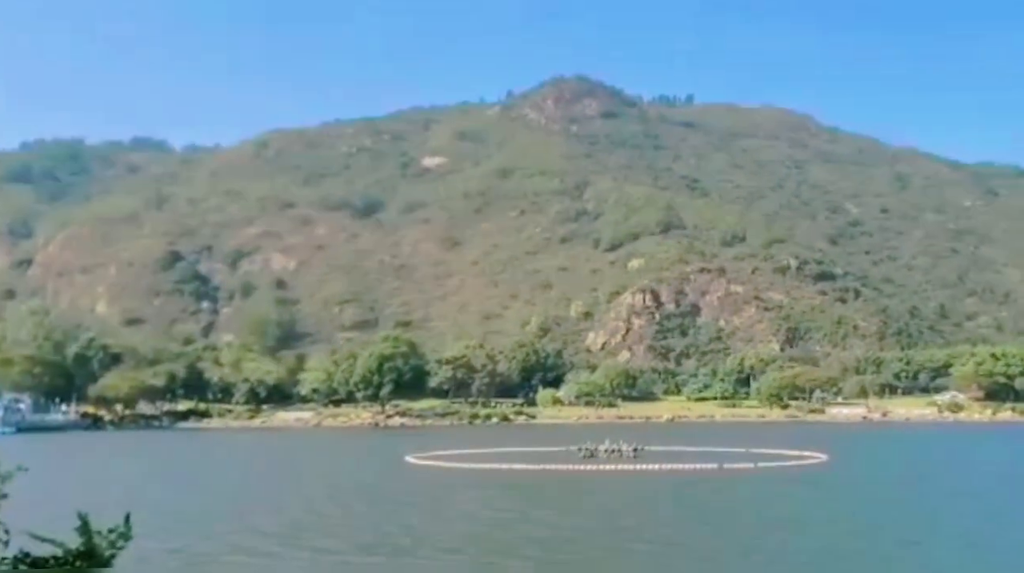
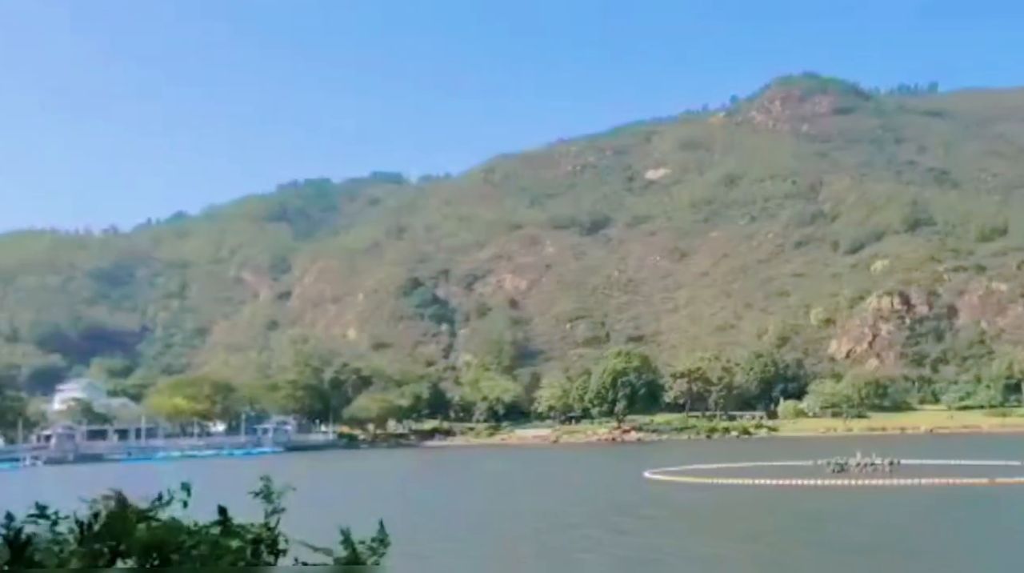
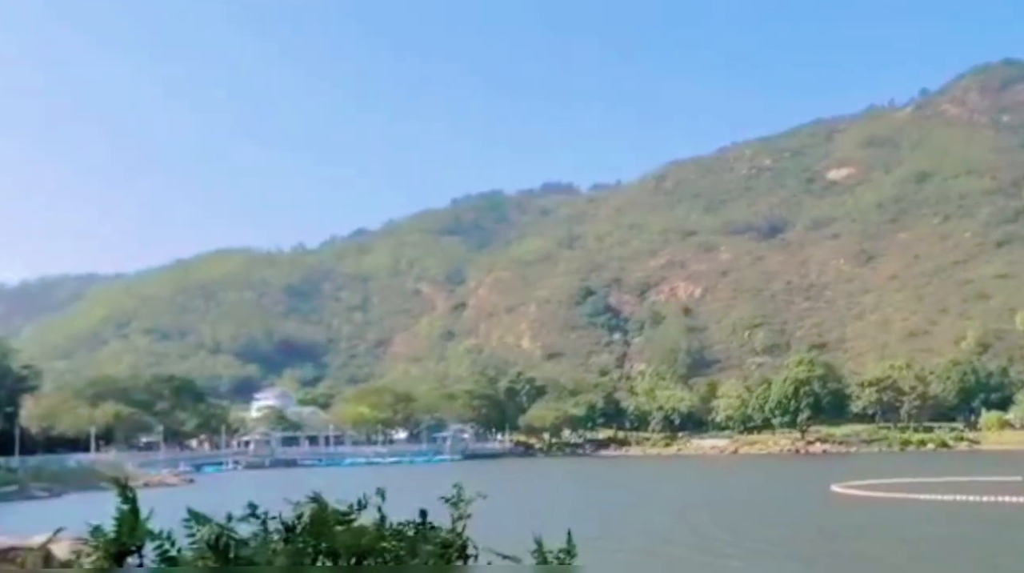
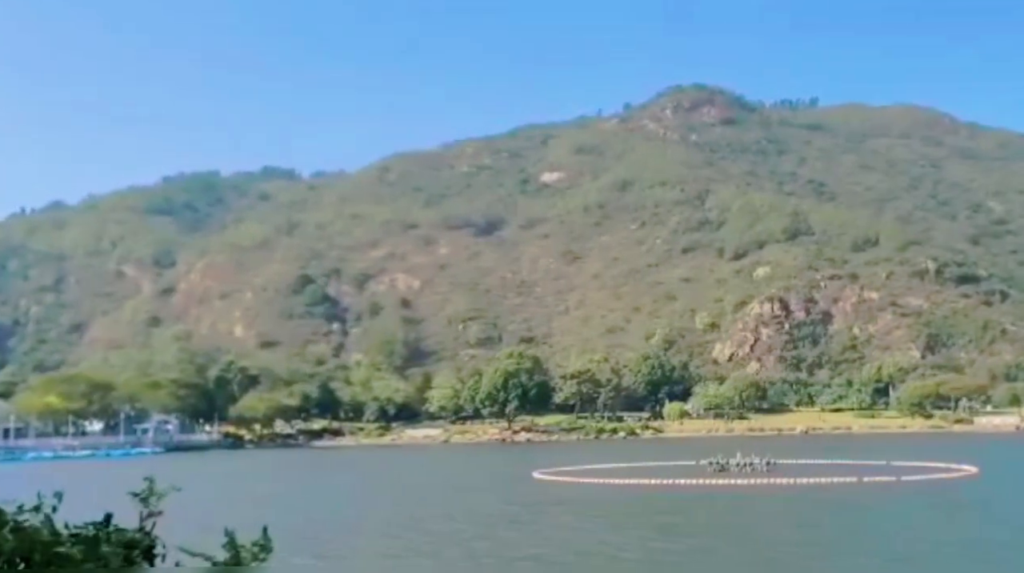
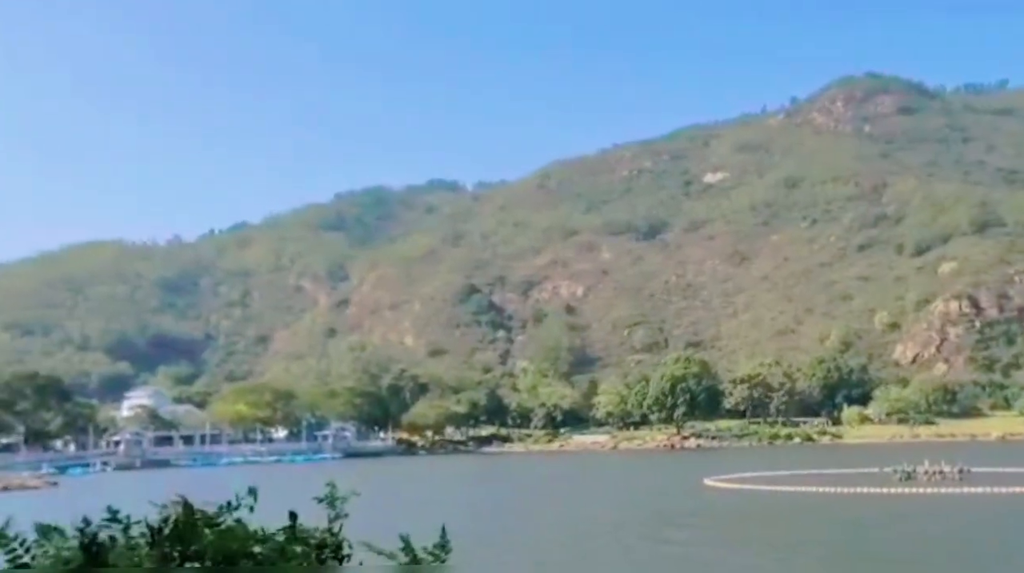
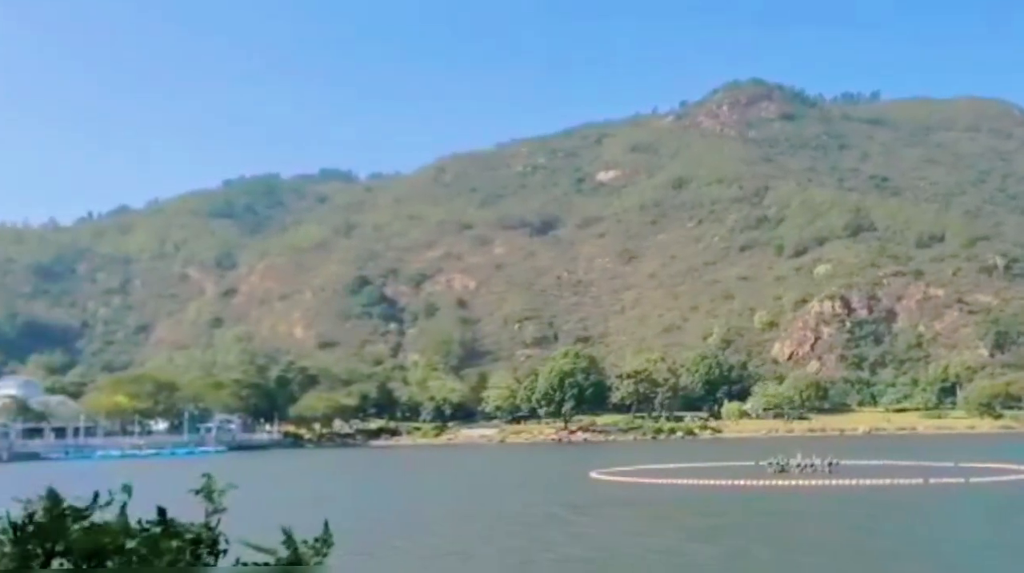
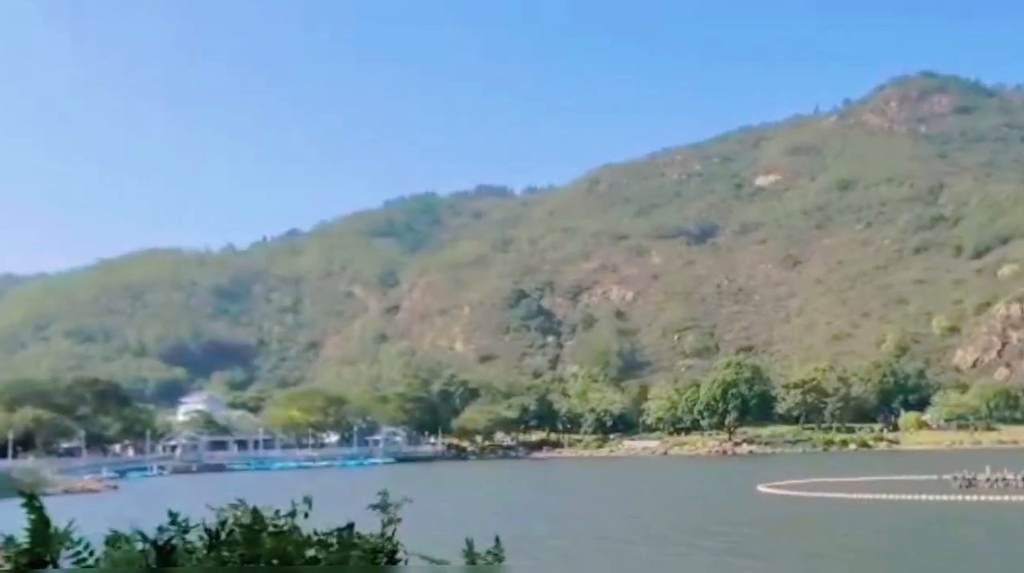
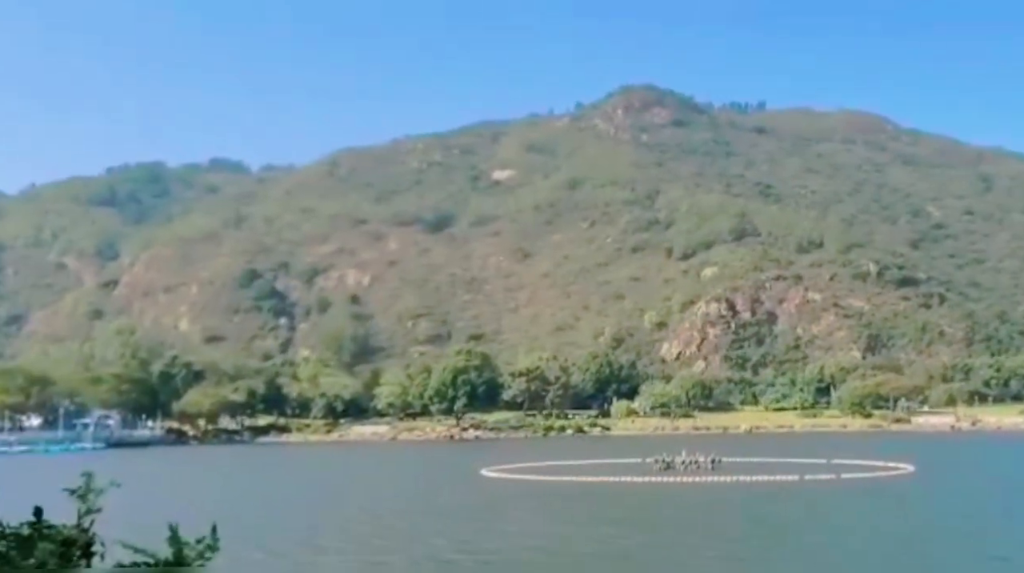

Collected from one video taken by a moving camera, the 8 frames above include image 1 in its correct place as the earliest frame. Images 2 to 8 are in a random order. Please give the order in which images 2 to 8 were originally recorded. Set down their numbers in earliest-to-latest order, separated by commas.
8, 4, 6, 2, 5, 7, 3
